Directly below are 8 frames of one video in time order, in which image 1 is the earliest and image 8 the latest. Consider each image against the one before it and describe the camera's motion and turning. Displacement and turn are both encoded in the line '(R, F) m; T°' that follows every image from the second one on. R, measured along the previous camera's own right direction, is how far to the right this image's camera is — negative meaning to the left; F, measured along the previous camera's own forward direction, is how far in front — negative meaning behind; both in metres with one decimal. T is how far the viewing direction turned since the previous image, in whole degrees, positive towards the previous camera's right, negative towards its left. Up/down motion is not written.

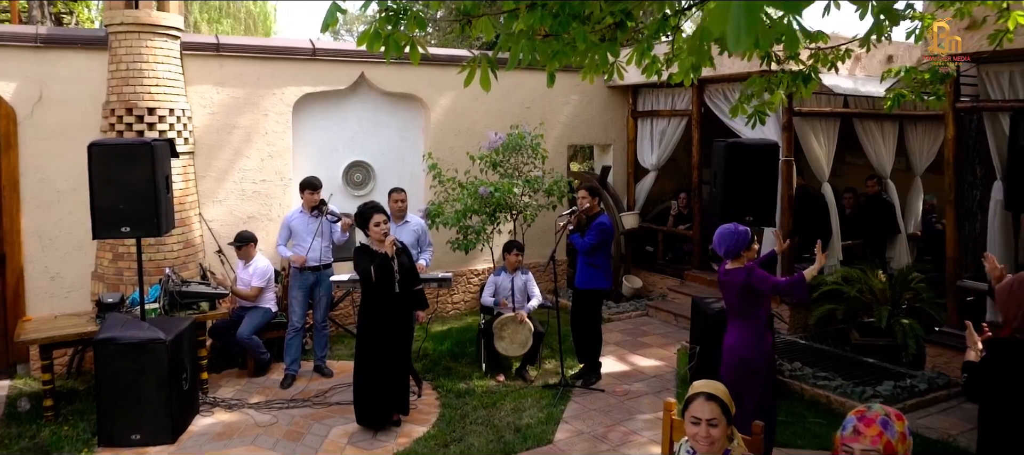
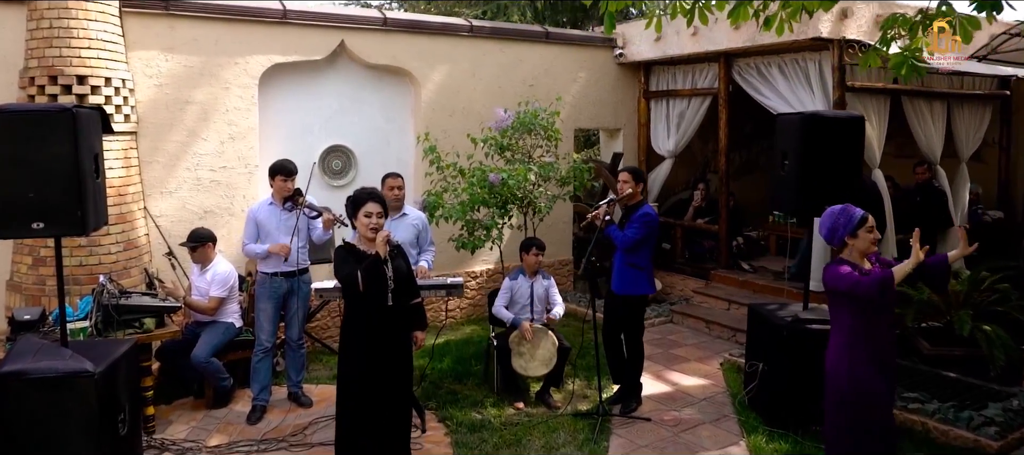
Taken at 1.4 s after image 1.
(-0.4, +1.2) m; +3°
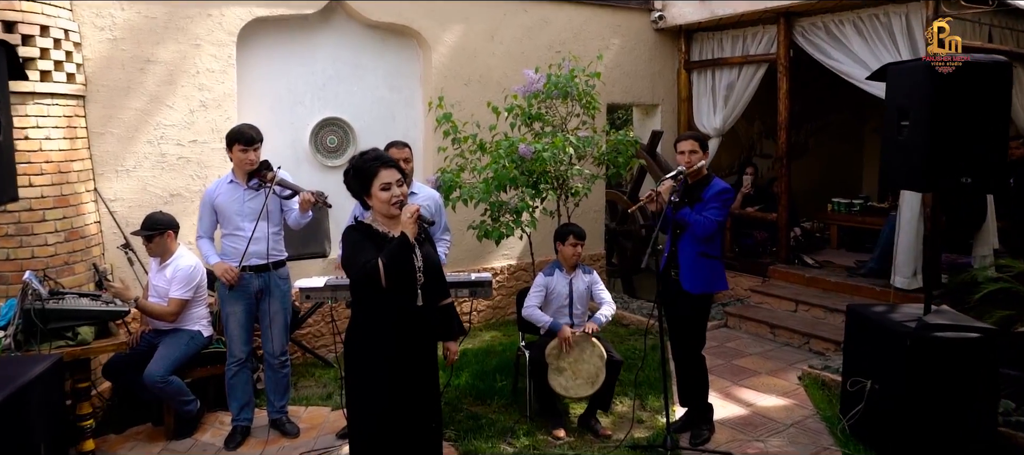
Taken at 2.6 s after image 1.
(-0.2, +1.2) m; 0°
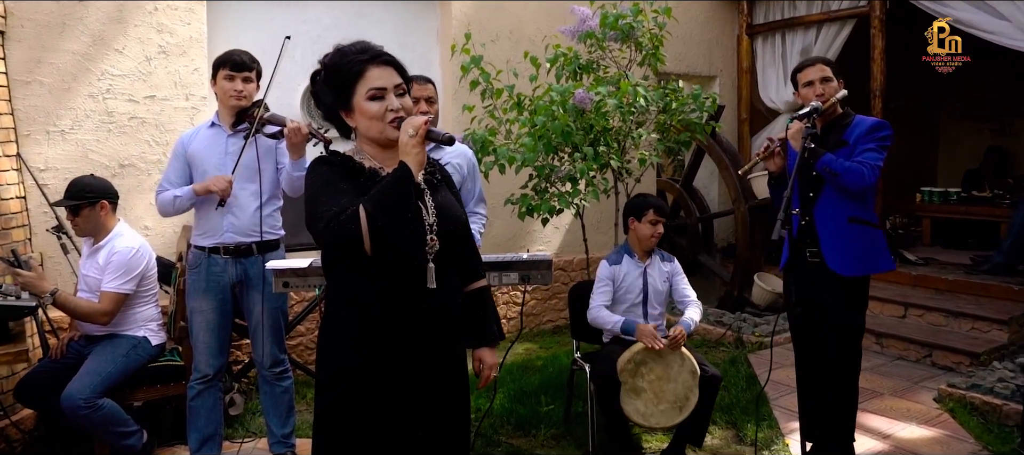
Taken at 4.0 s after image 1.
(-0.2, +1.2) m; -1°
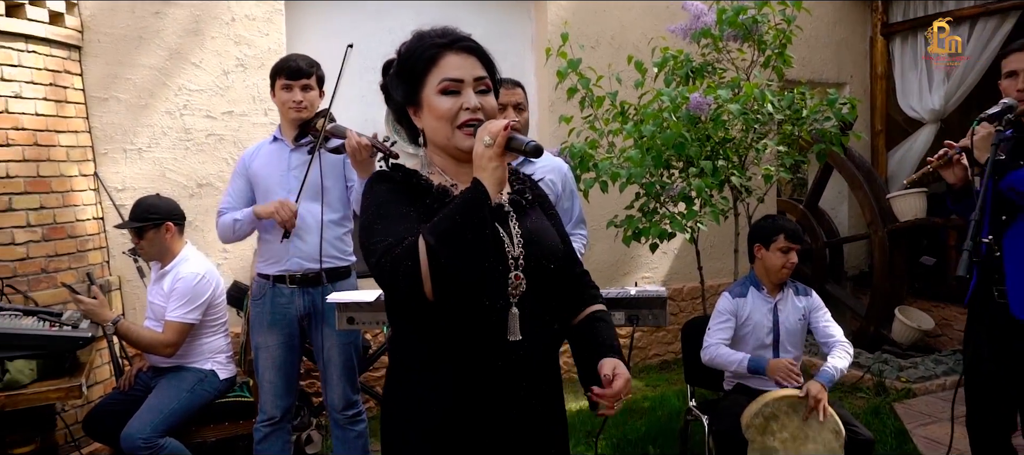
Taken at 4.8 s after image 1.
(0.0, +0.5) m; -8°
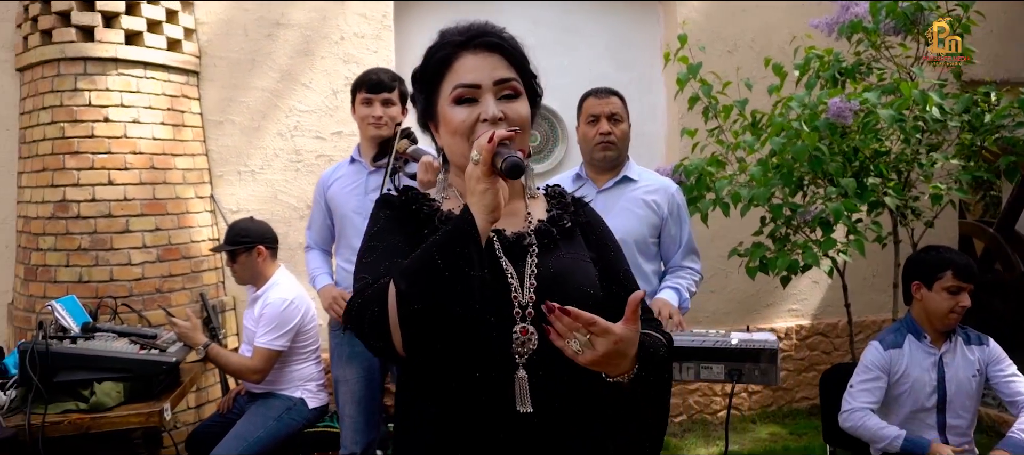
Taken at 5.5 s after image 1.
(+0.2, +0.3) m; -13°
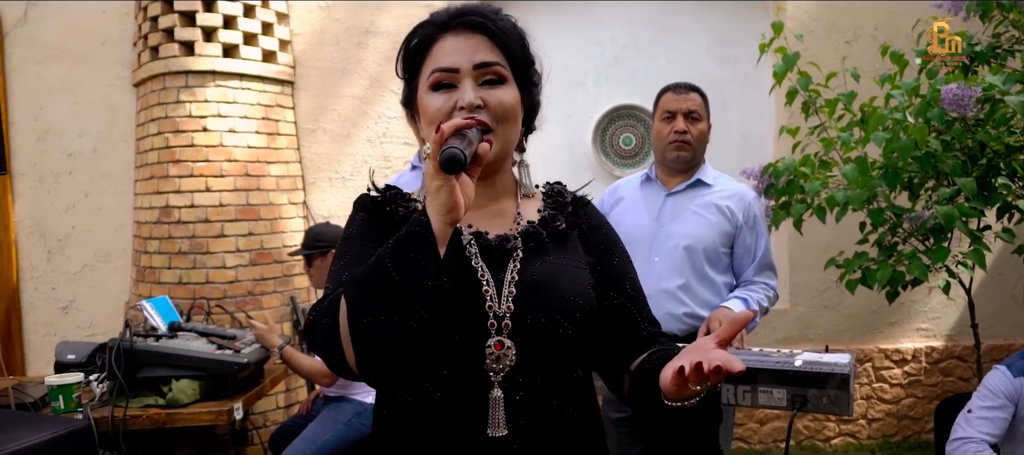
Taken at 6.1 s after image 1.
(+0.3, +0.2) m; -11°
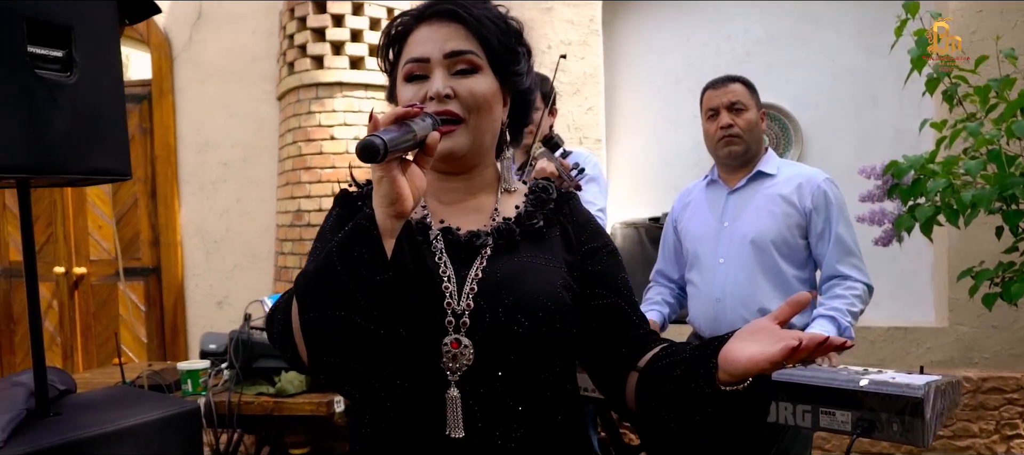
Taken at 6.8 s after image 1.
(+0.3, +0.1) m; -14°
